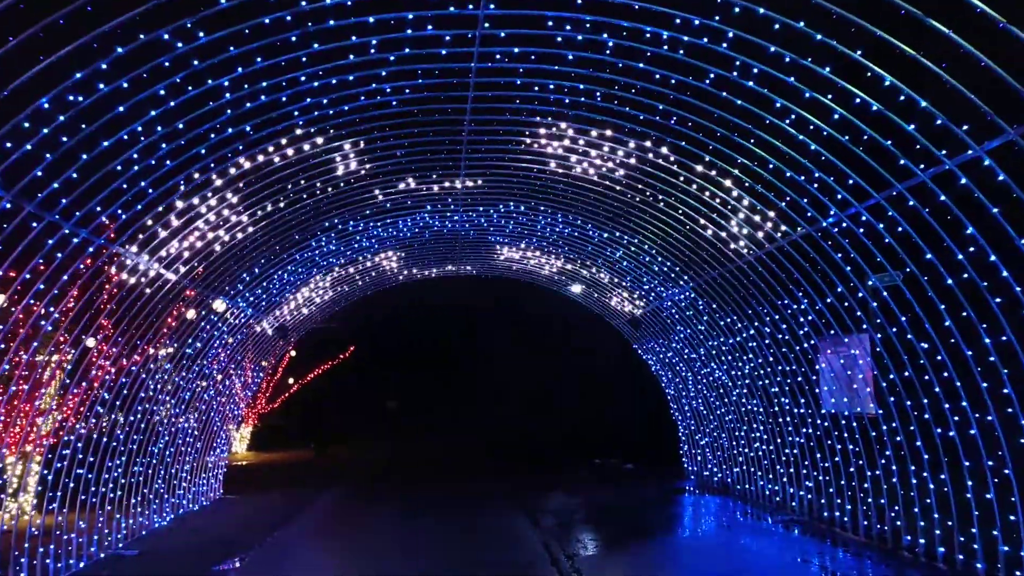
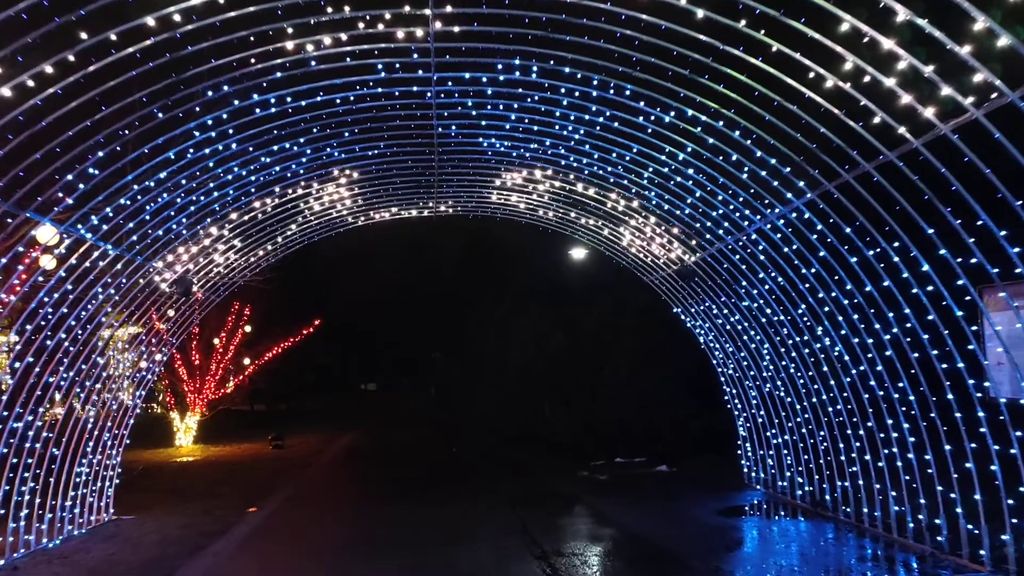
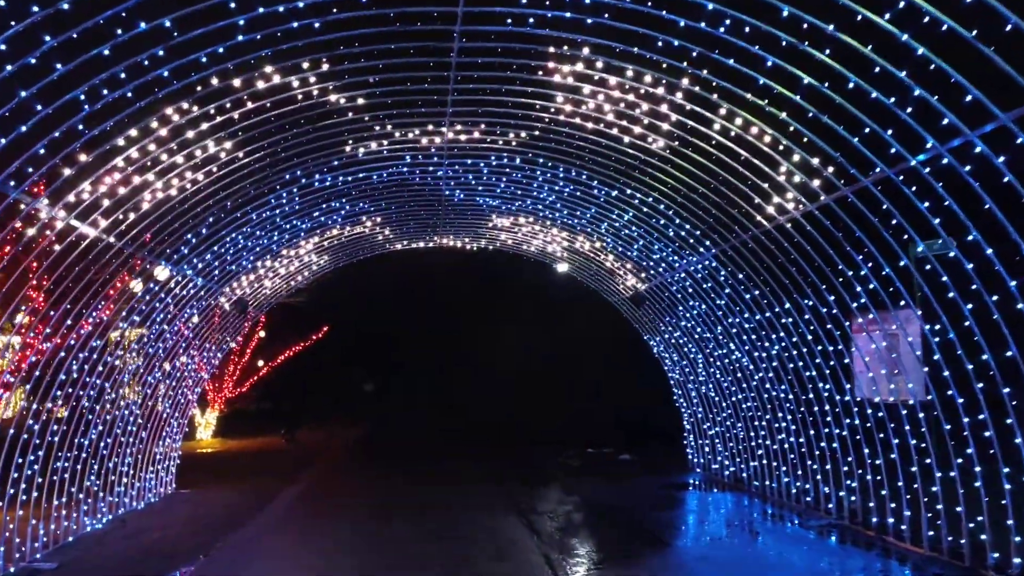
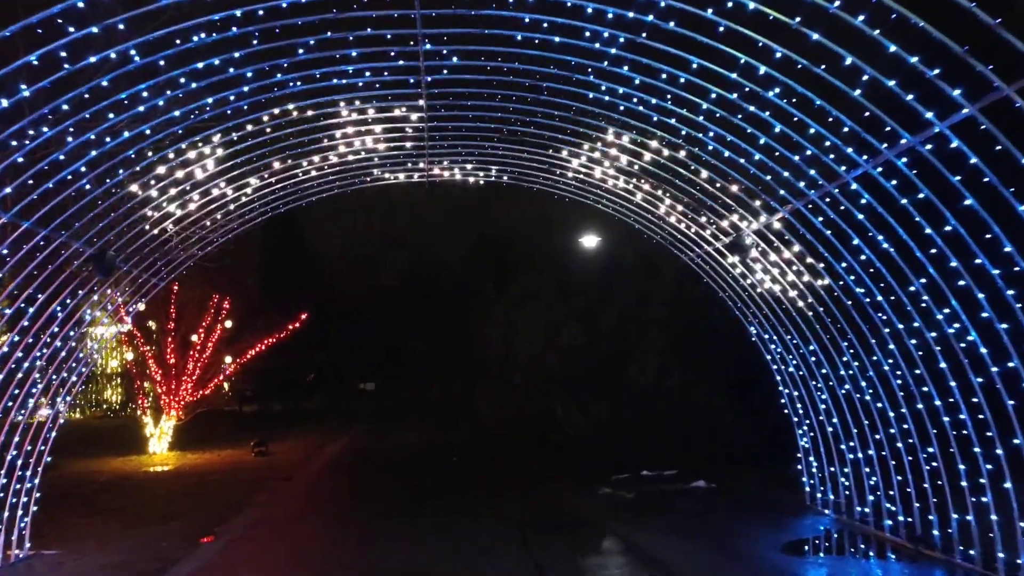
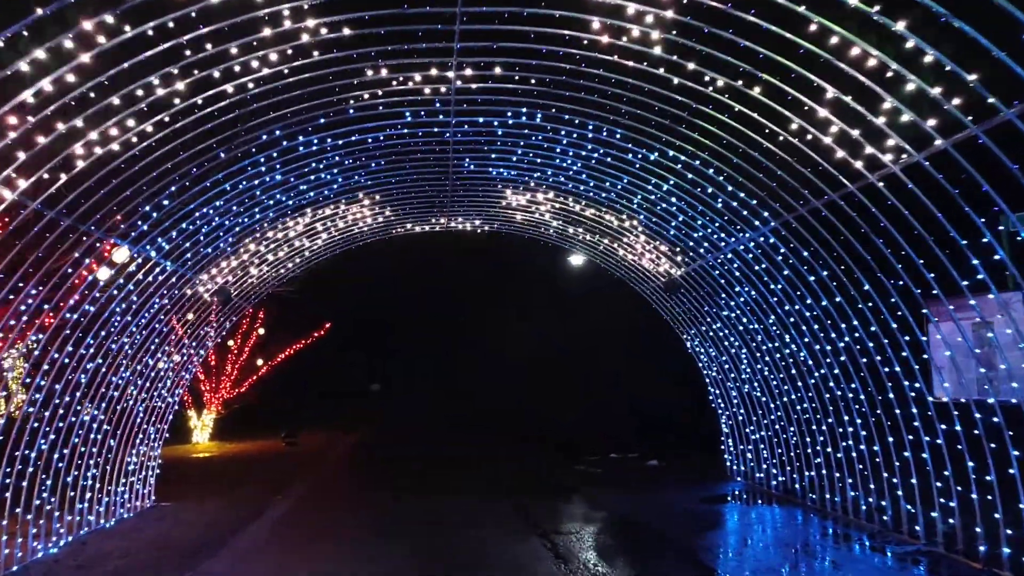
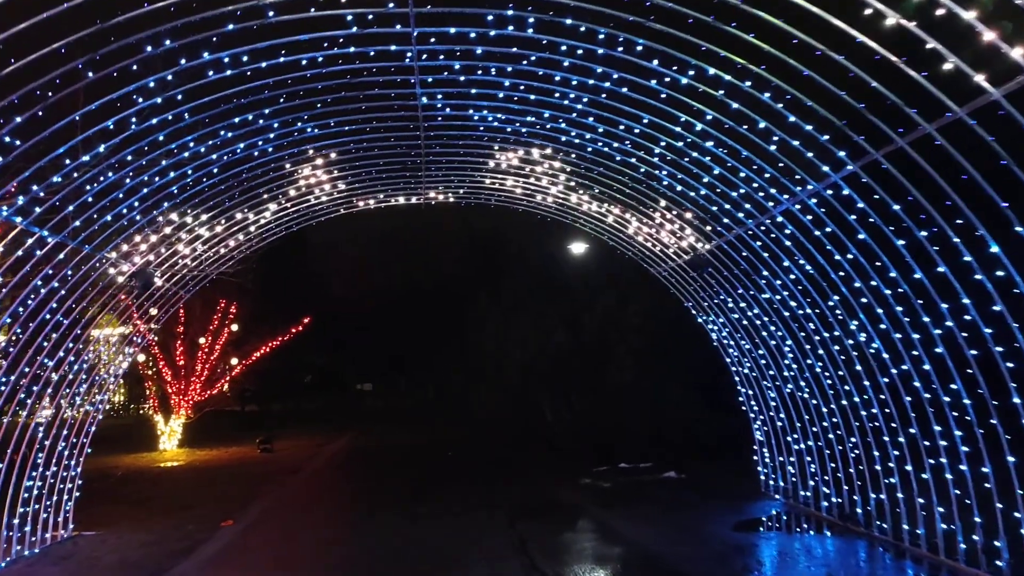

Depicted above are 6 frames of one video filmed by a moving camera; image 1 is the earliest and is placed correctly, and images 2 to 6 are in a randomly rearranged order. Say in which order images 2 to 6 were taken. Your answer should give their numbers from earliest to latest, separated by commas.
3, 5, 2, 6, 4
